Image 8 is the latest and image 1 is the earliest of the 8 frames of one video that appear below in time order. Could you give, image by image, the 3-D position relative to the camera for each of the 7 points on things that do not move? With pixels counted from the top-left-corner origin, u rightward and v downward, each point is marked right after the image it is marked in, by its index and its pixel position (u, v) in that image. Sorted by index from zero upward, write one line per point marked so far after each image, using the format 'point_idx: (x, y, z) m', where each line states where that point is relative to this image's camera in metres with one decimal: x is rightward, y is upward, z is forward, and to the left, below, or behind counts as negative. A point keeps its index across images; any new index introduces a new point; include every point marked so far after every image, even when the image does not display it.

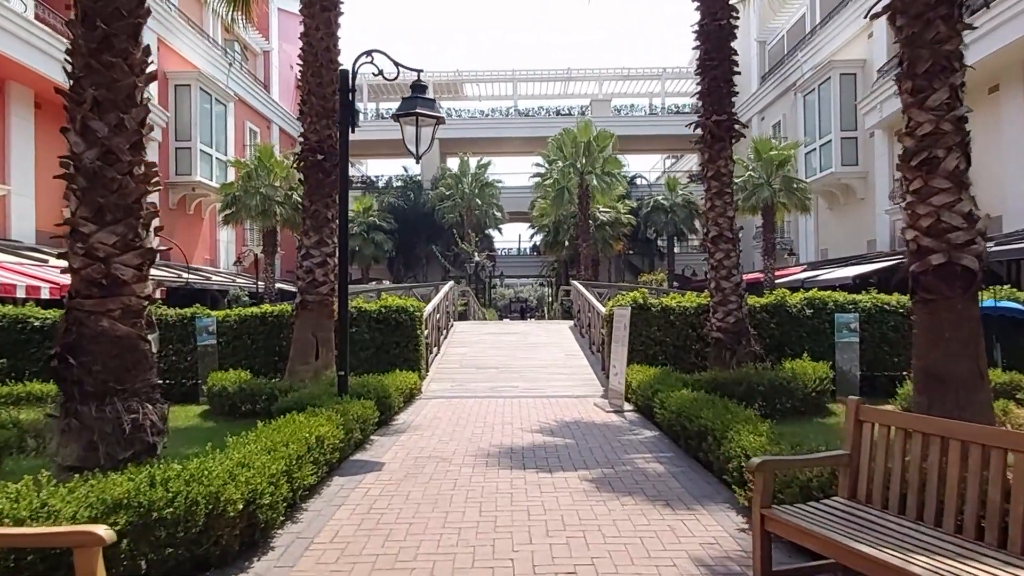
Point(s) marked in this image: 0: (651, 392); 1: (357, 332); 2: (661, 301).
0: (+2.0, -1.5, +9.6) m
1: (-2.9, -0.9, +12.8) m
2: (+2.8, -0.2, +12.9) m
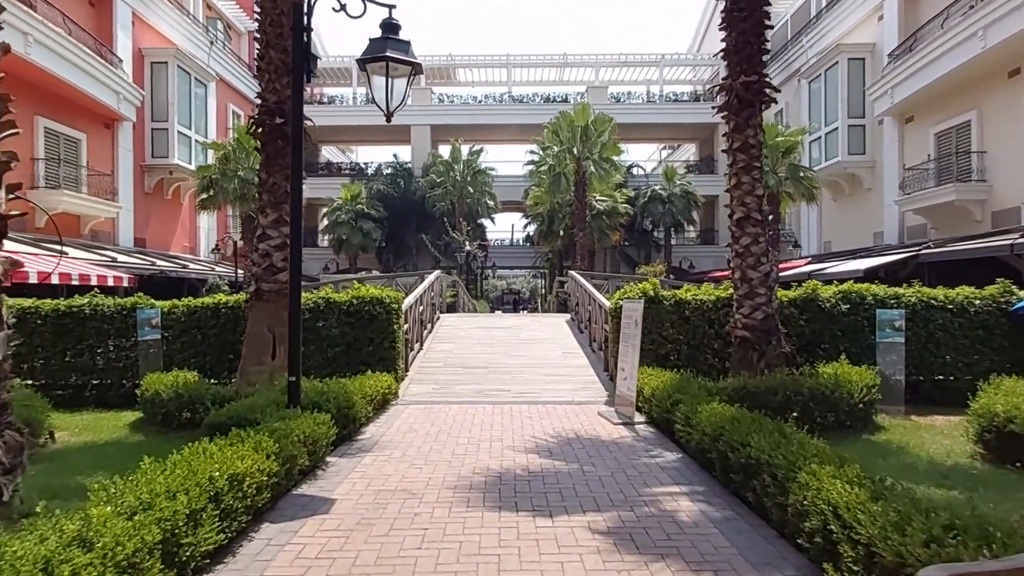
0: (+1.9, -1.4, +8.0) m
1: (-3.1, -0.6, +11.1) m
2: (+2.7, -0.1, +11.3) m
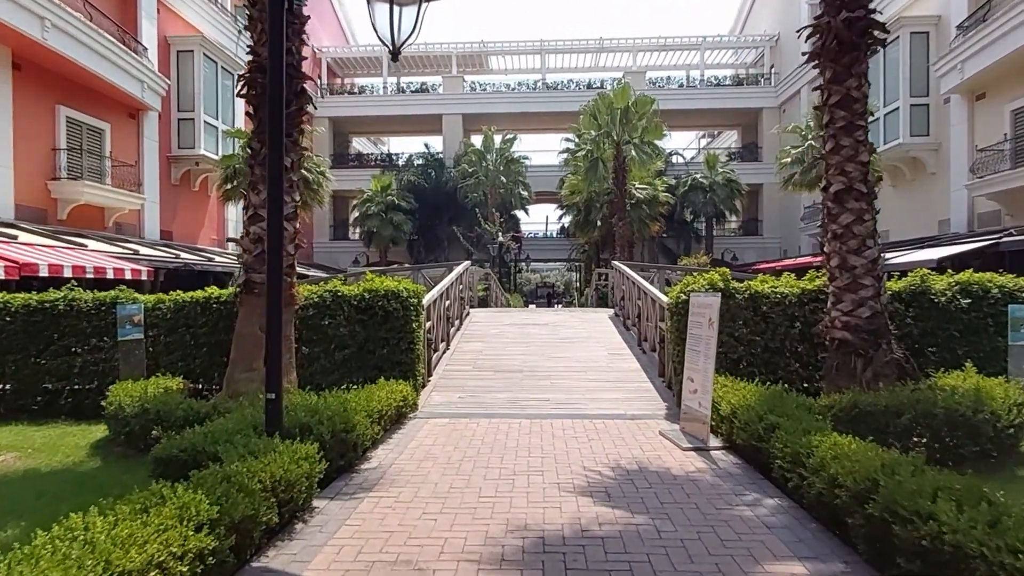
0: (+2.3, -1.3, +6.1) m
1: (-2.5, -0.5, +9.5) m
2: (+3.2, 0.0, +9.3) m
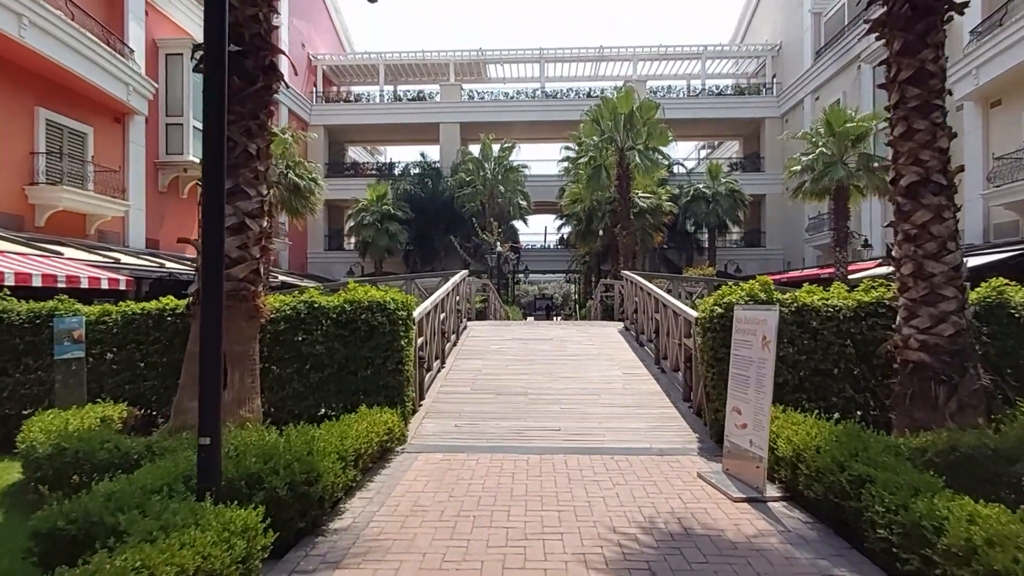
0: (+2.3, -1.3, +4.7) m
1: (-2.5, -0.7, +8.1) m
2: (+3.3, -0.1, +8.0) m
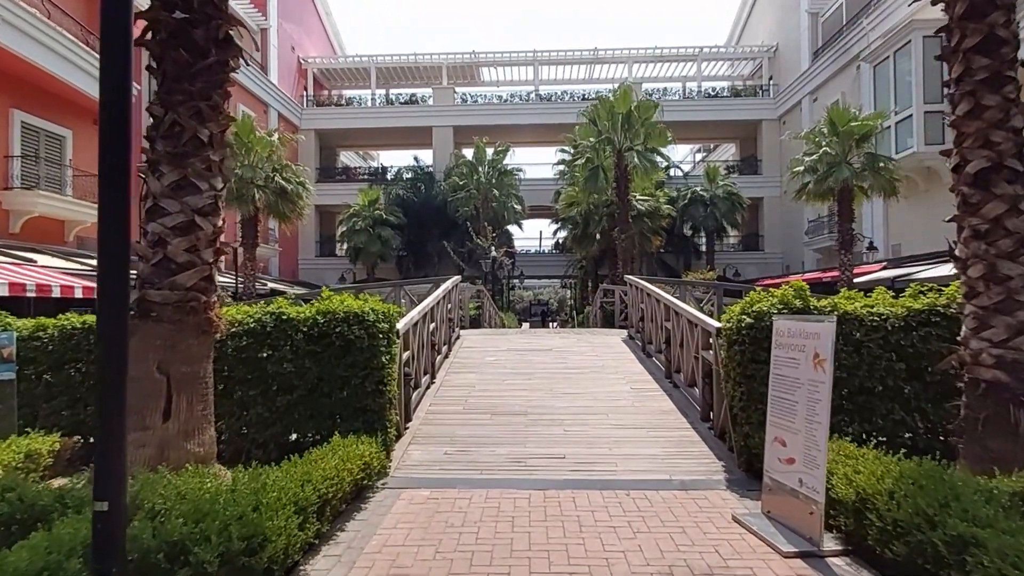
0: (+2.3, -1.4, +3.7) m
1: (-2.5, -0.7, +7.0) m
2: (+3.3, -0.2, +7.0) m
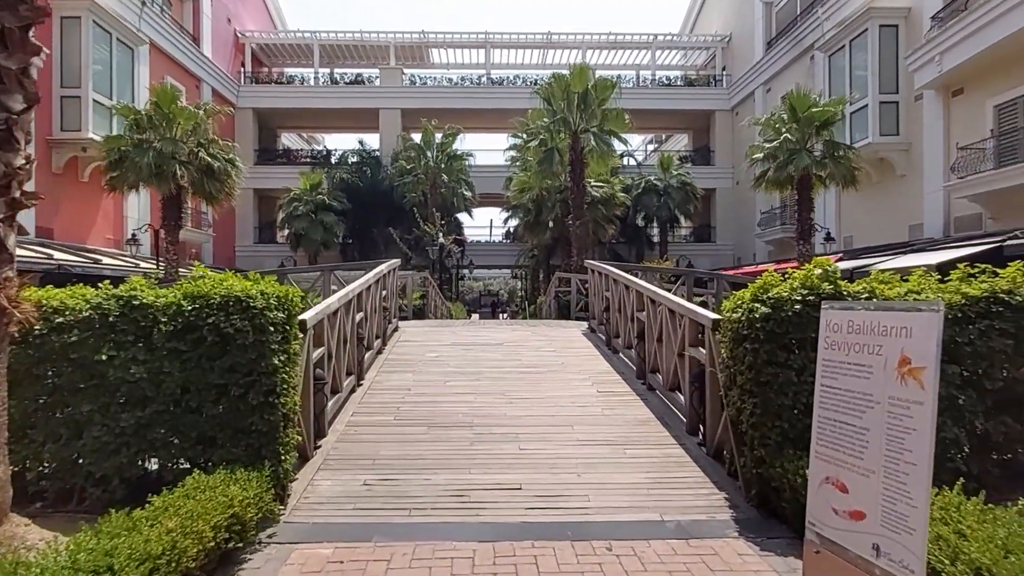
0: (+2.1, -1.3, +2.1) m
1: (-2.9, -0.6, +5.1) m
2: (+2.8, 0.0, +5.4) m
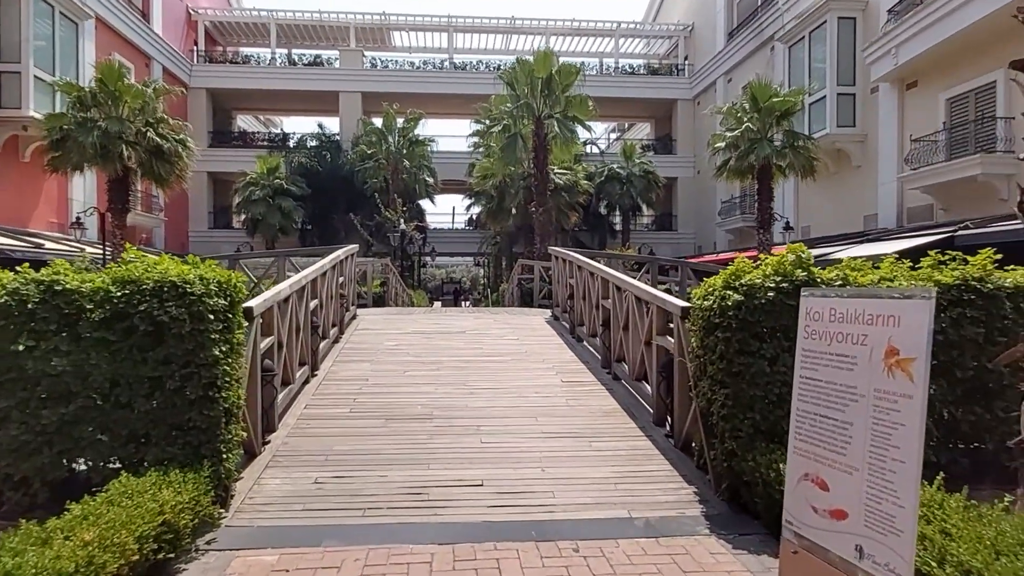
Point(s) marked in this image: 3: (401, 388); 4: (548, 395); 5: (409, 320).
0: (+2.0, -1.2, +1.9) m
1: (-3.2, -0.4, +4.6) m
2: (+2.5, +0.1, +5.3) m
3: (-1.3, -1.2, +7.9) m
4: (+0.4, -1.2, +7.6) m
5: (-2.0, -0.6, +12.8) m
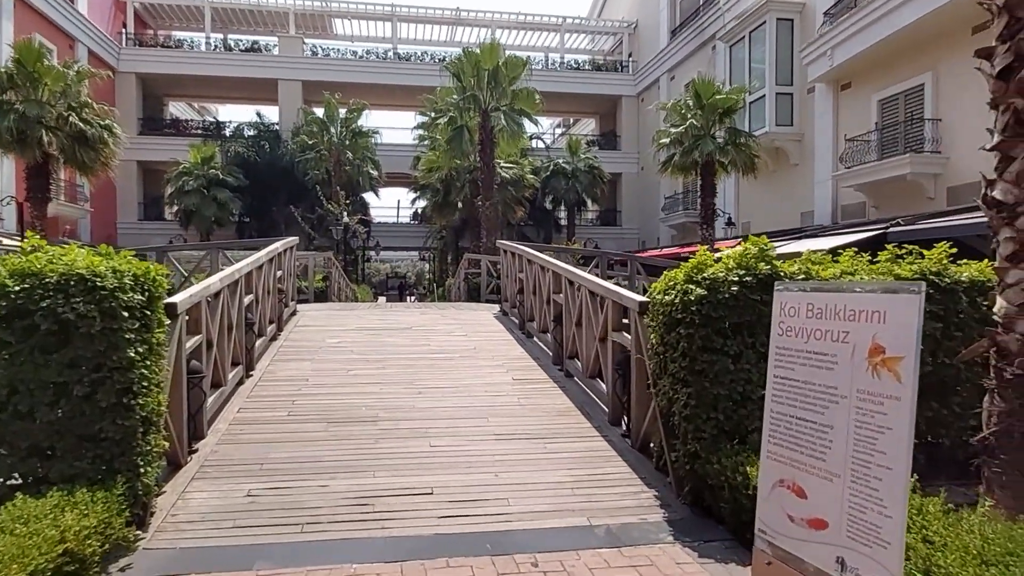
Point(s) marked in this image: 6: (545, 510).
0: (+1.9, -1.2, +1.8) m
1: (-3.5, -0.4, +4.0) m
2: (+2.2, +0.1, +5.1) m
3: (-1.9, -1.1, +7.4) m
4: (-0.1, -1.1, +7.3) m
5: (-3.0, -0.5, +12.3) m
6: (+0.2, -1.5, +4.8) m
